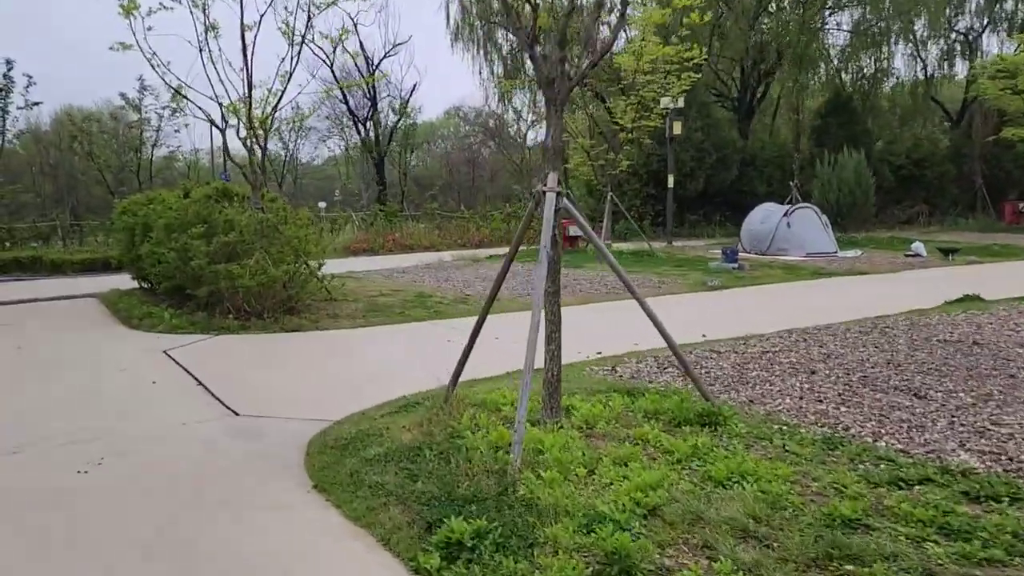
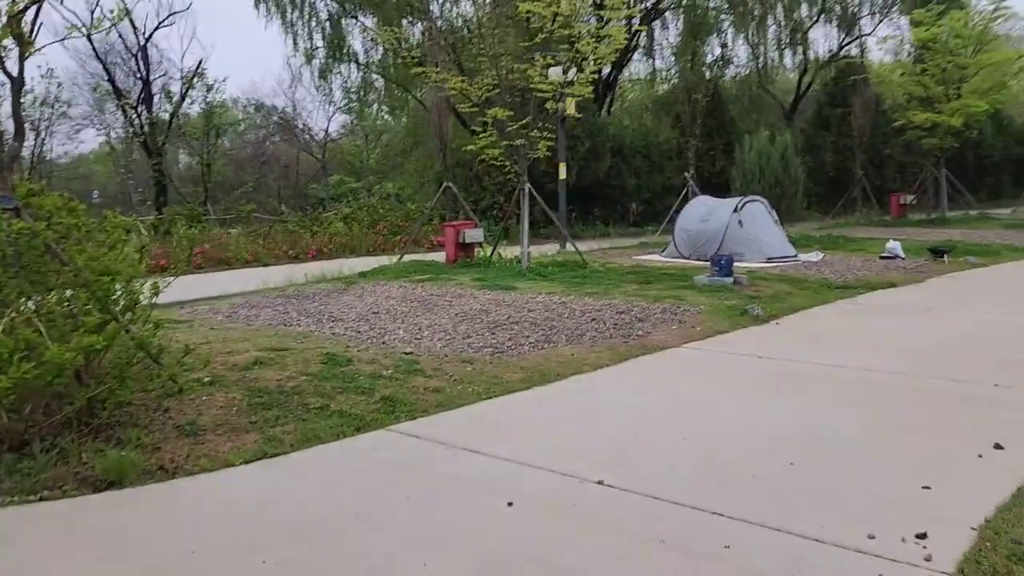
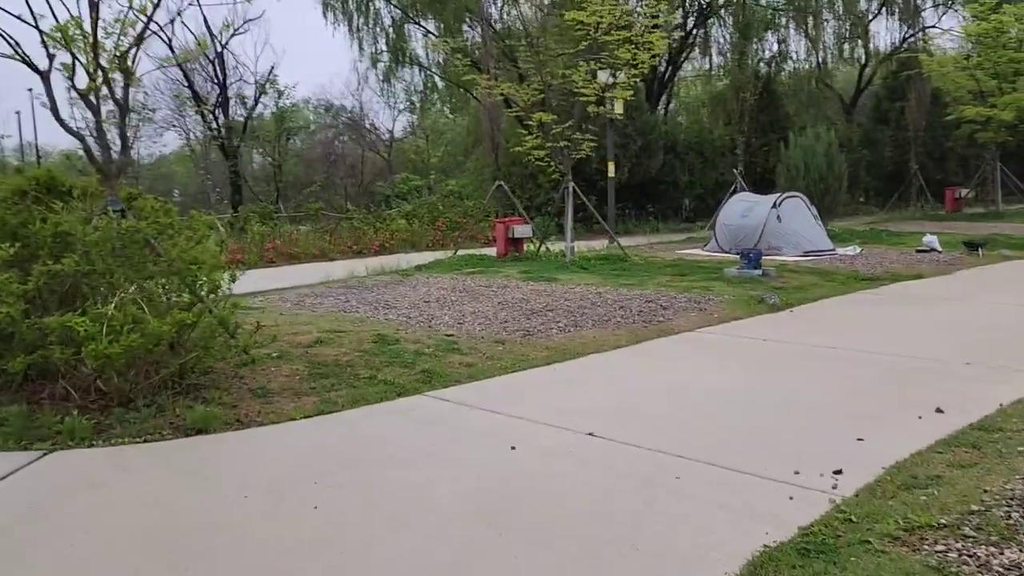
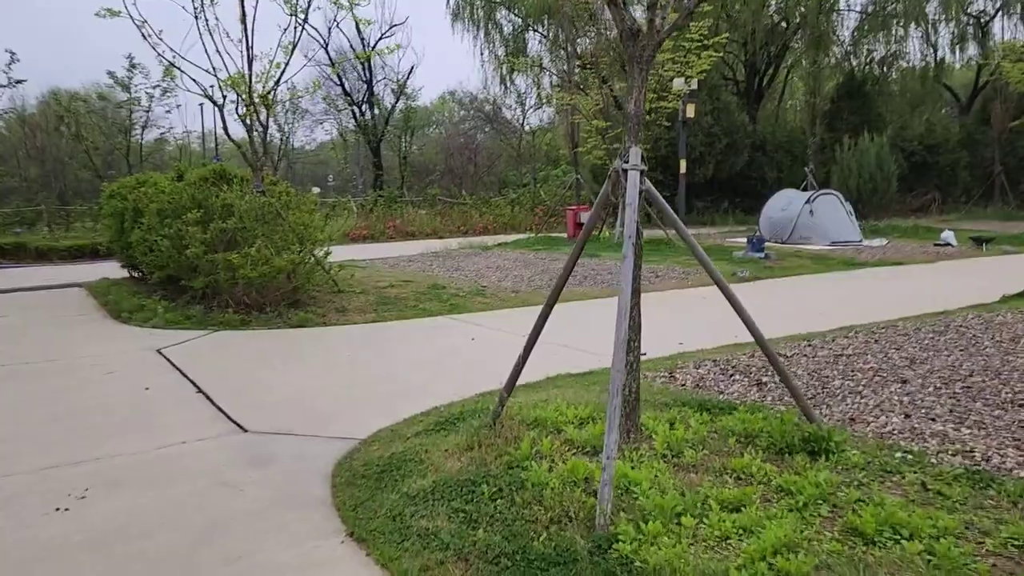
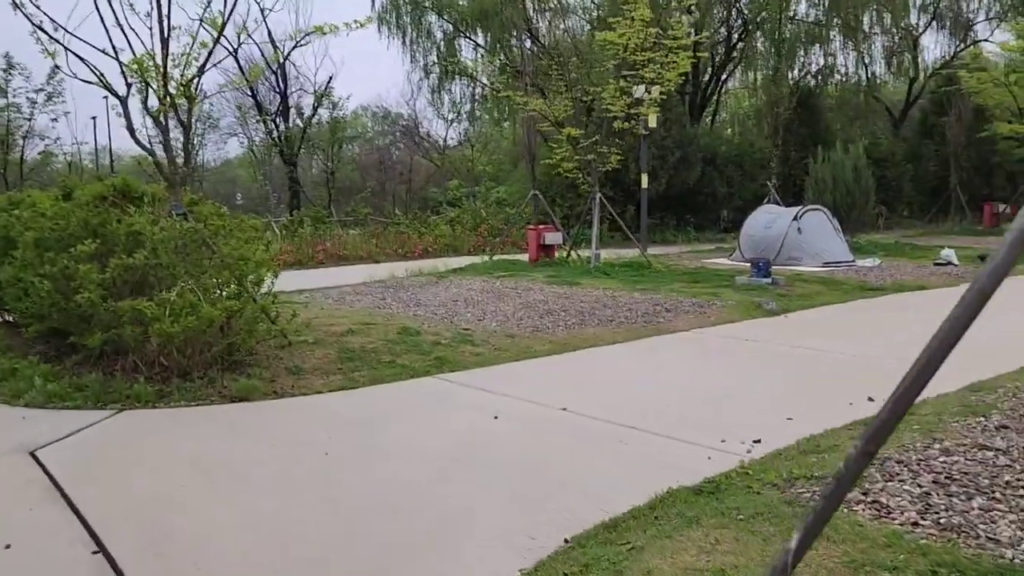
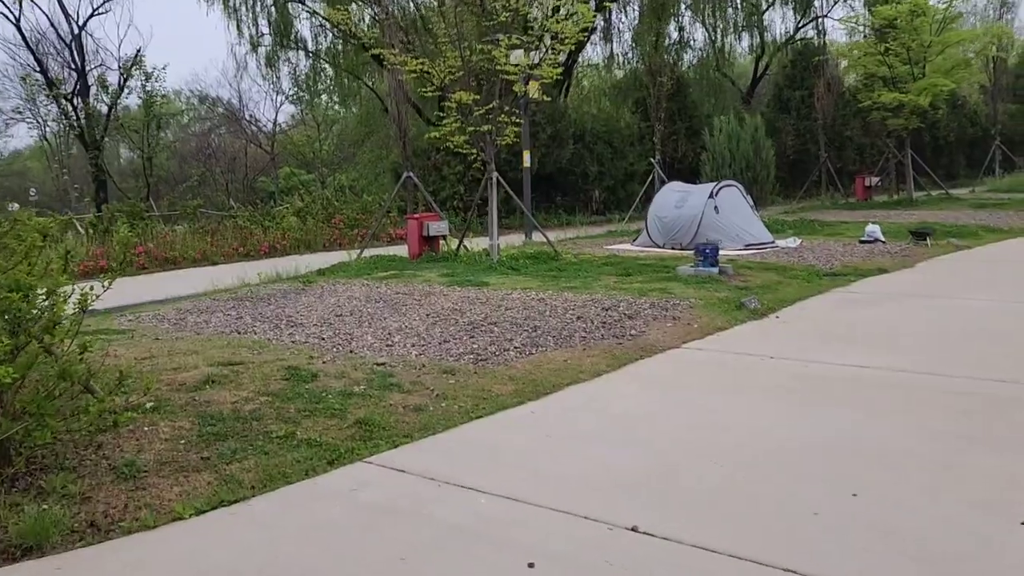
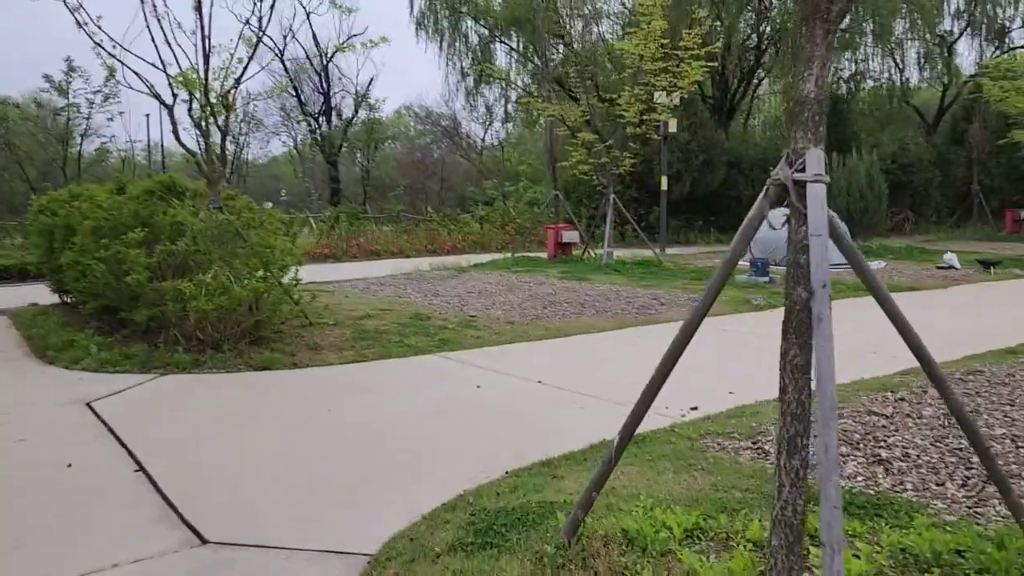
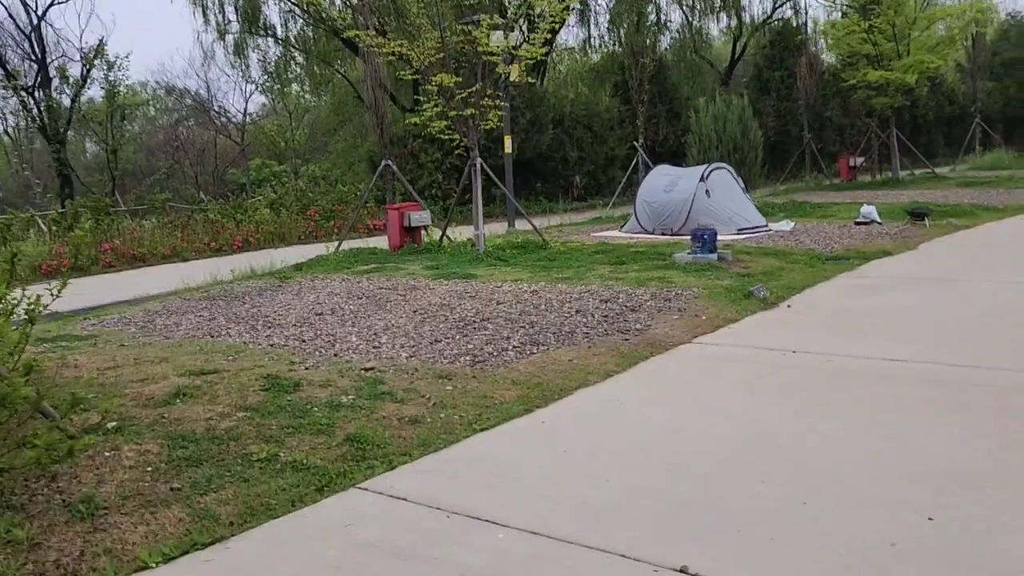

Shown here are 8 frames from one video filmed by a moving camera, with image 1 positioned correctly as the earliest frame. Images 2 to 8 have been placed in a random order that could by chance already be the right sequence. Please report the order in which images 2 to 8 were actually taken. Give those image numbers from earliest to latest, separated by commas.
4, 7, 5, 3, 2, 6, 8
